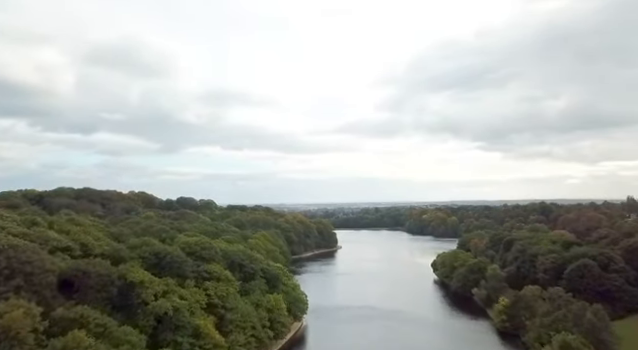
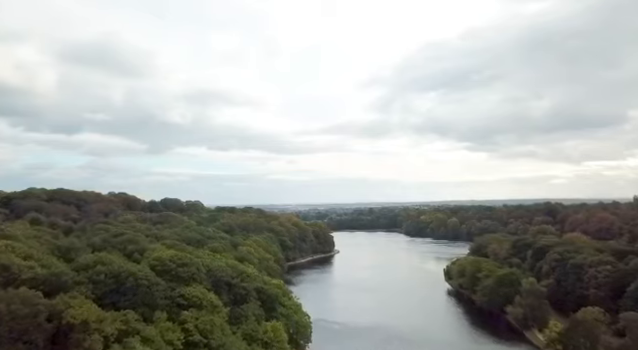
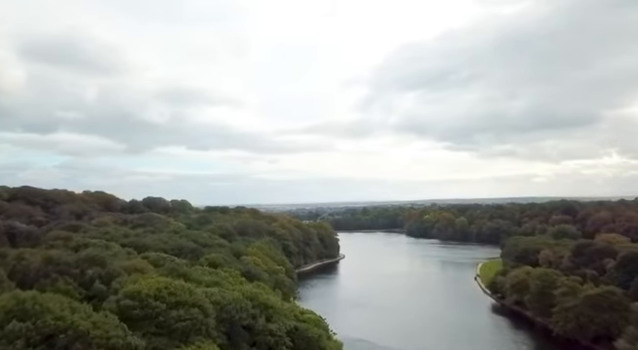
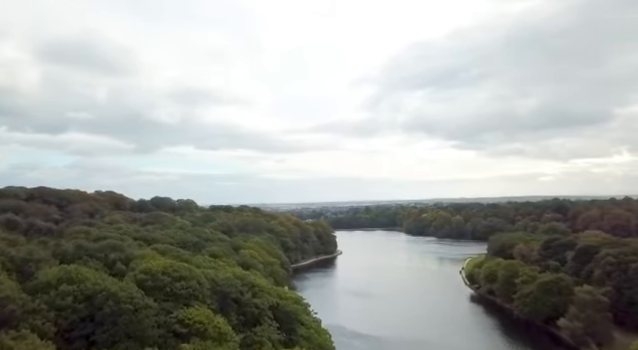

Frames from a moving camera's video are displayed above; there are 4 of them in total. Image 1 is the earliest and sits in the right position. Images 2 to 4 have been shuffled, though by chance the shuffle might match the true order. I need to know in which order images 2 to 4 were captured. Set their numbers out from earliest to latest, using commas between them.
2, 4, 3
